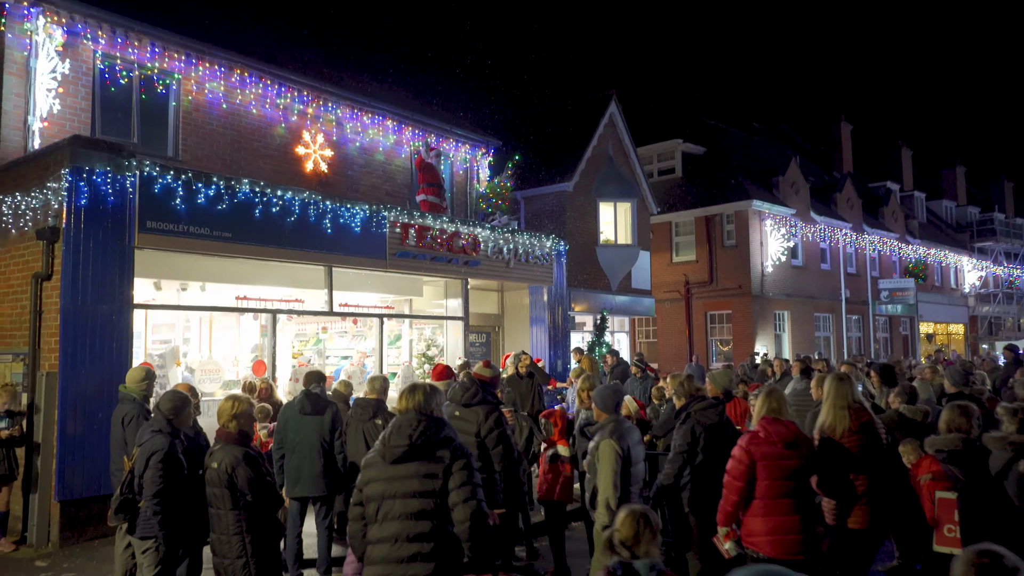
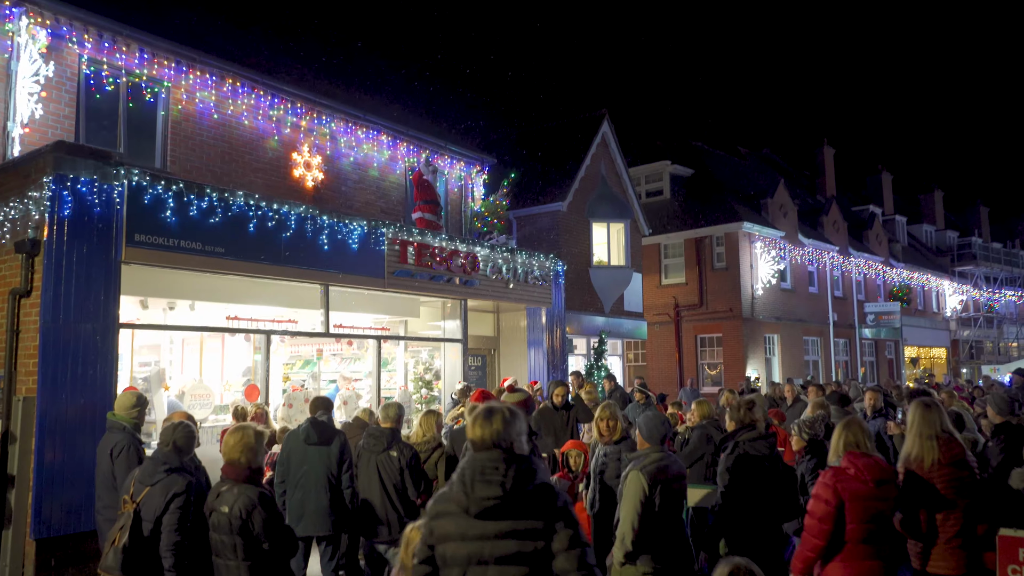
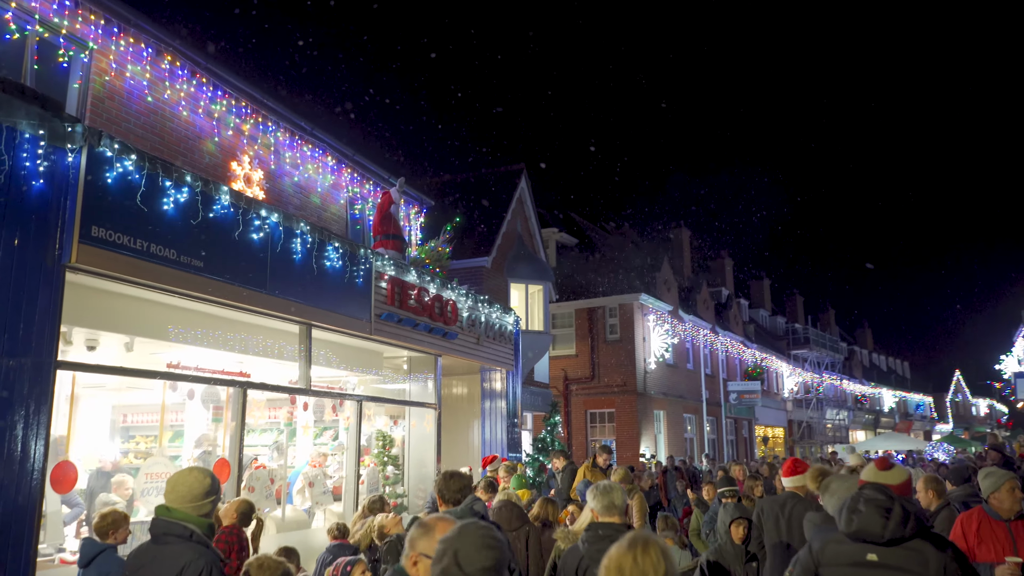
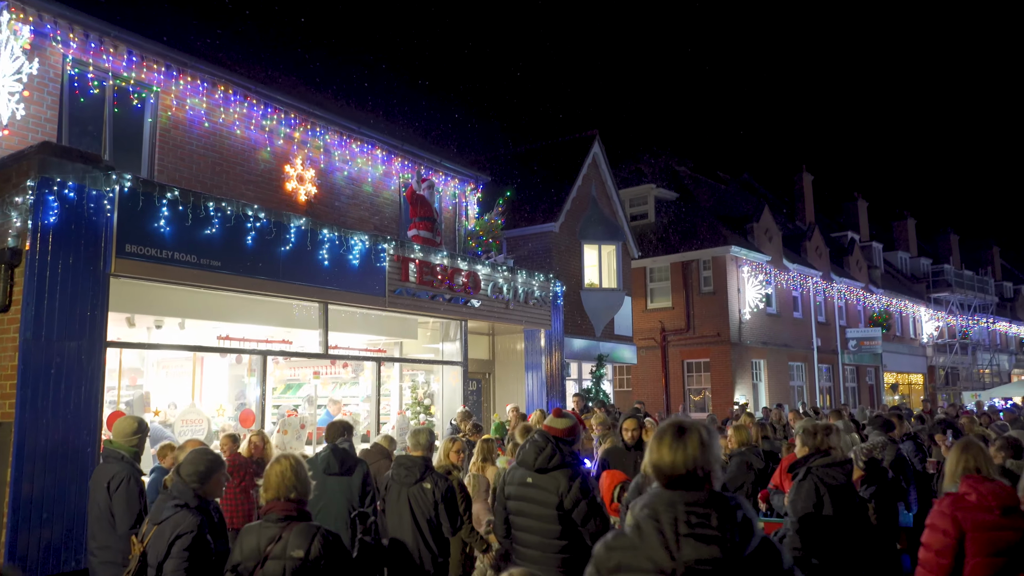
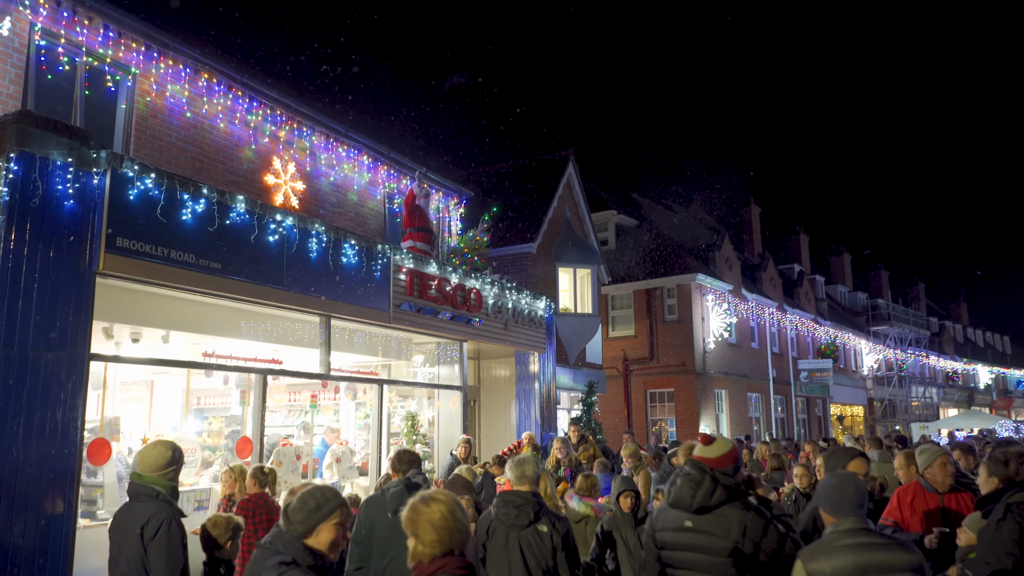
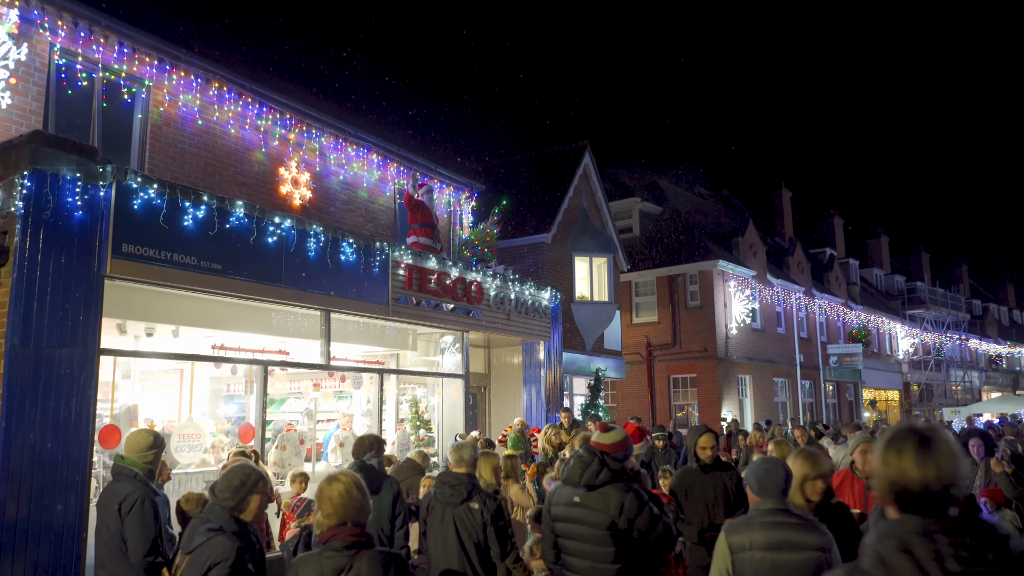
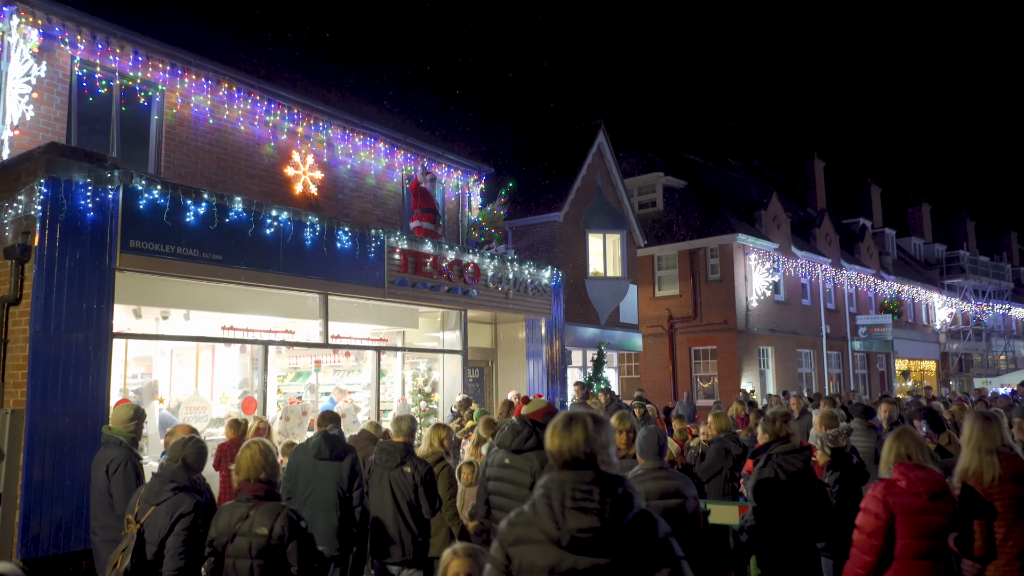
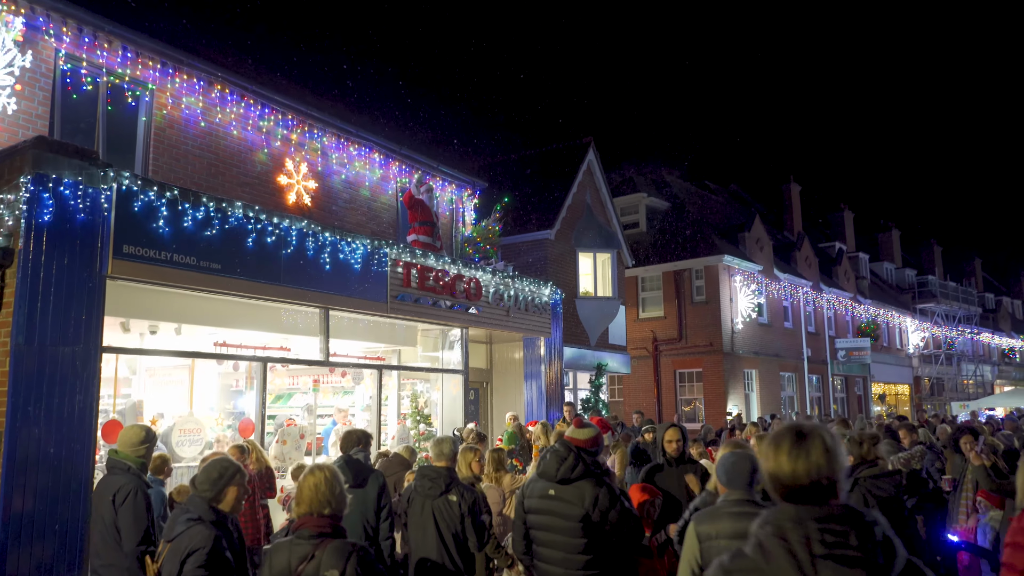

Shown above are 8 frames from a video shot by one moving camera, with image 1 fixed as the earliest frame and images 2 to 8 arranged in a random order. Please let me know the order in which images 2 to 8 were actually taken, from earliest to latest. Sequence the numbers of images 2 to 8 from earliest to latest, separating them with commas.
2, 7, 4, 8, 6, 5, 3
